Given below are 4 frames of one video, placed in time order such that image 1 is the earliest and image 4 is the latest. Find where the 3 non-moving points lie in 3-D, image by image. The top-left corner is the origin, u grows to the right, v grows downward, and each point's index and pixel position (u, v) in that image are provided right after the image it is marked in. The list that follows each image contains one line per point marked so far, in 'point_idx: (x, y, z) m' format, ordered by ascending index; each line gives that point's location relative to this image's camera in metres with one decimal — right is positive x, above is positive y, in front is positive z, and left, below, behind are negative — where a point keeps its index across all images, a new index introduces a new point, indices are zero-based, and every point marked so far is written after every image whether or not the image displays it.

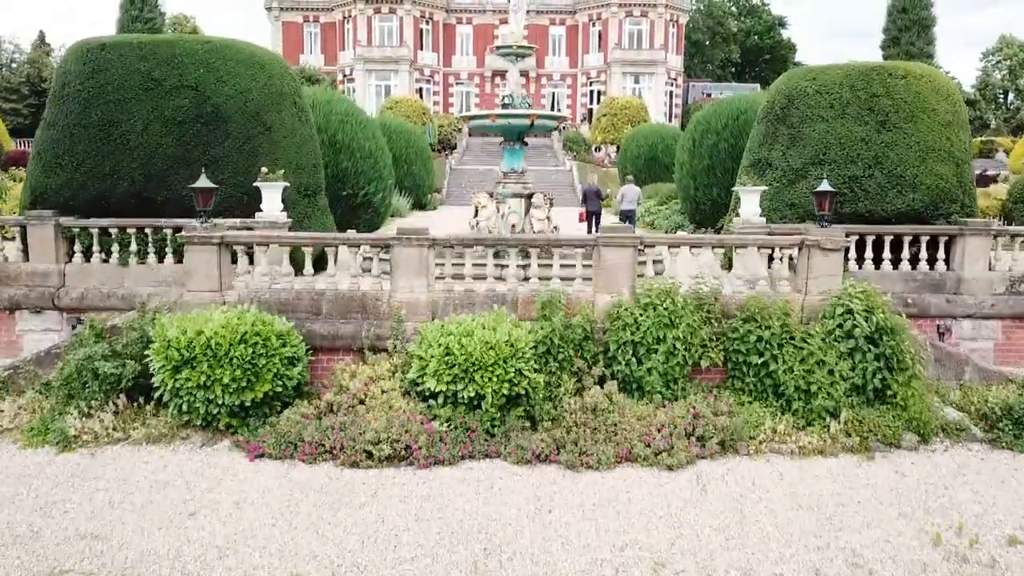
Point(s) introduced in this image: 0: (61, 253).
0: (-5.2, +0.4, +8.7) m
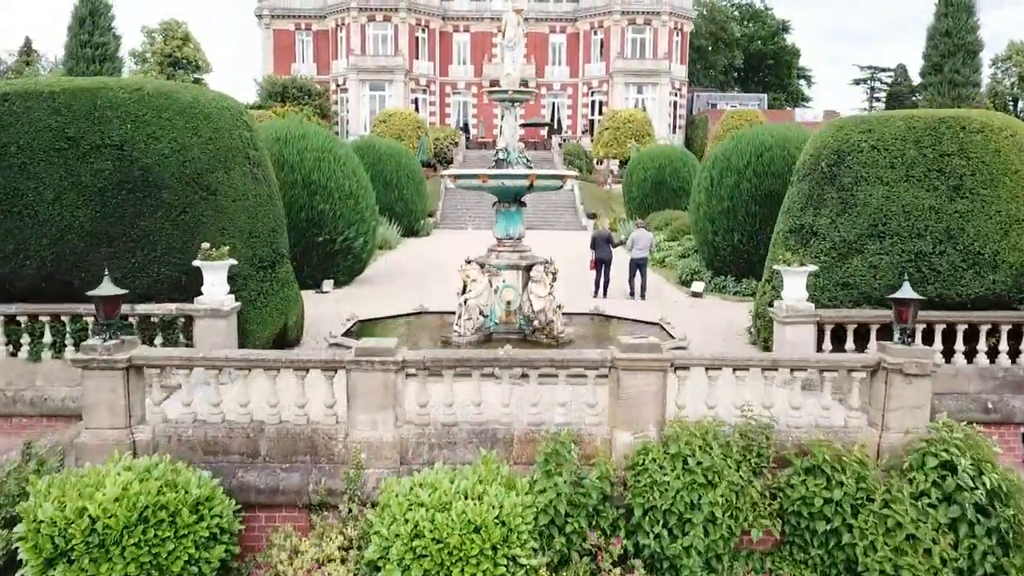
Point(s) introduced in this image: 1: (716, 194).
0: (-5.2, -0.6, +7.1) m
1: (+3.6, +1.7, +13.4) m
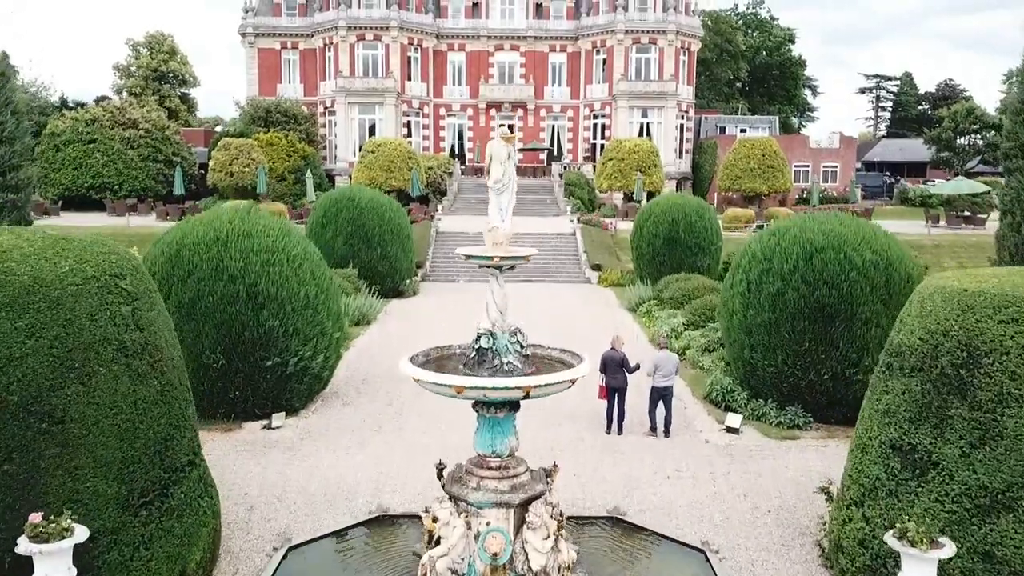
0: (-5.3, -2.4, +4.7) m
1: (+3.5, -0.2, +10.9) m
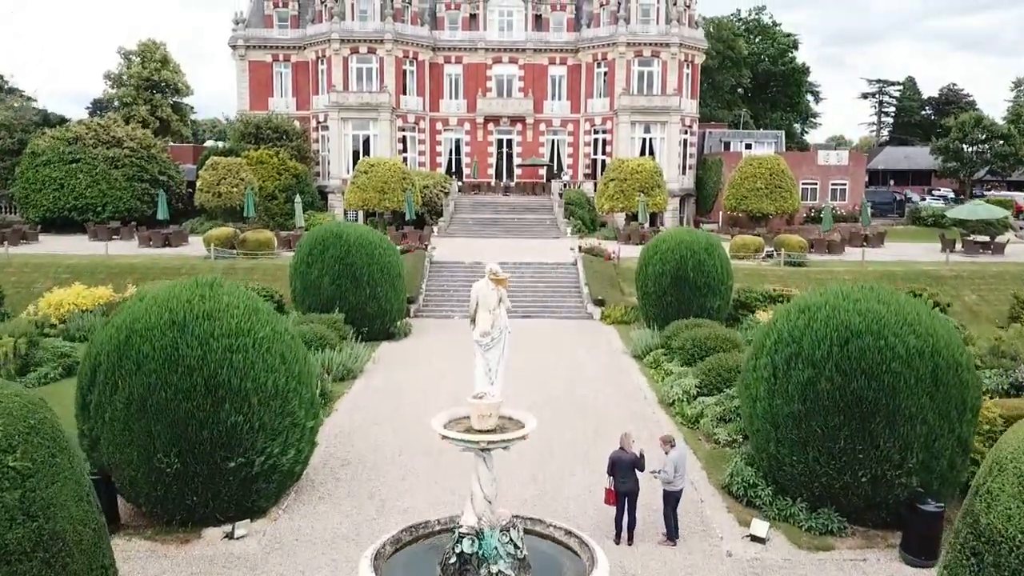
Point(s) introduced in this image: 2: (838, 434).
0: (-5.4, -3.5, +3.4) m
1: (+3.4, -1.3, +9.7) m
2: (+4.0, -1.8, +9.3) m
